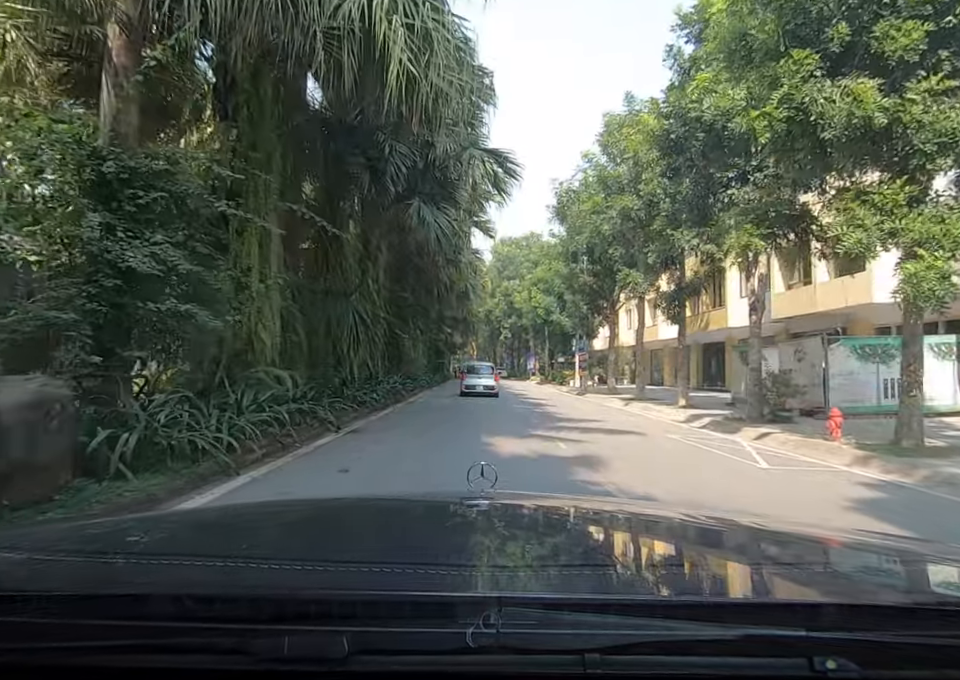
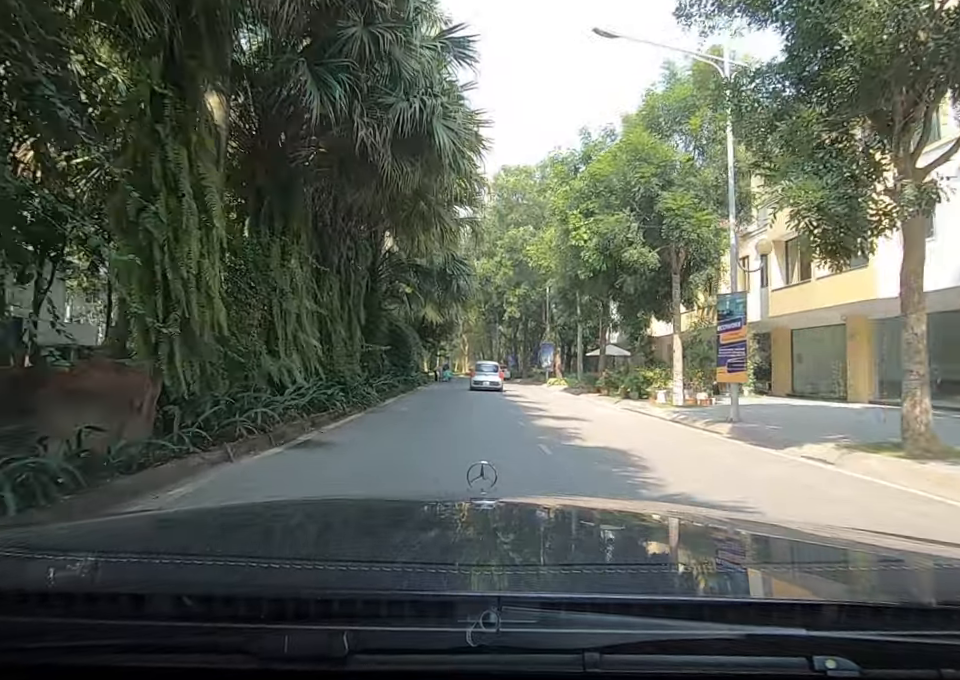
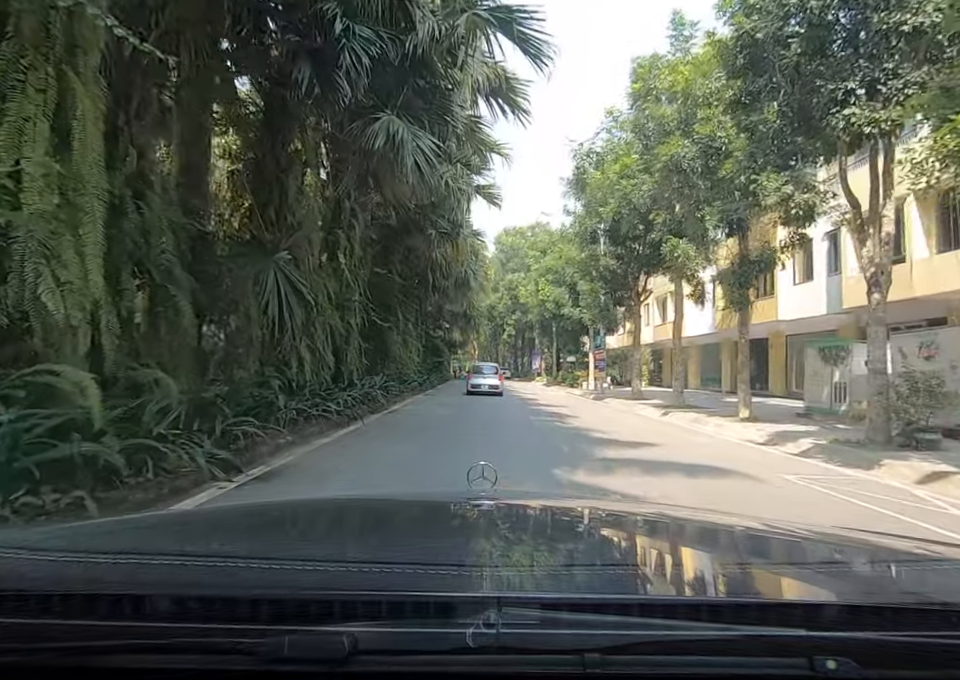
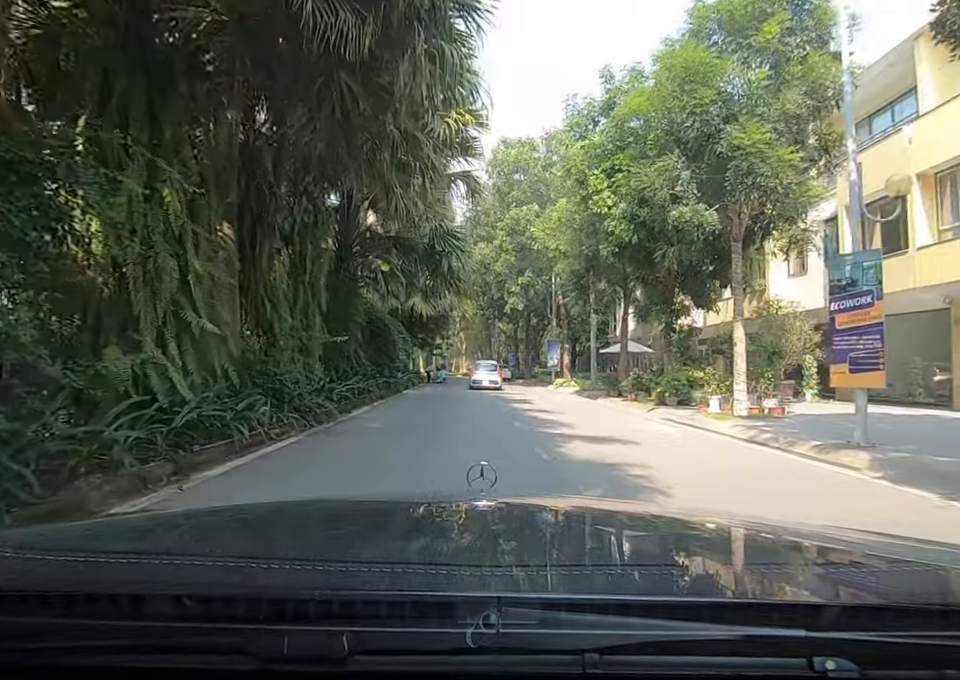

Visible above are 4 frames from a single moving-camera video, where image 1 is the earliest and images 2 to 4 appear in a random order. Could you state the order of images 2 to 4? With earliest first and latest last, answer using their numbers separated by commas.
3, 2, 4
